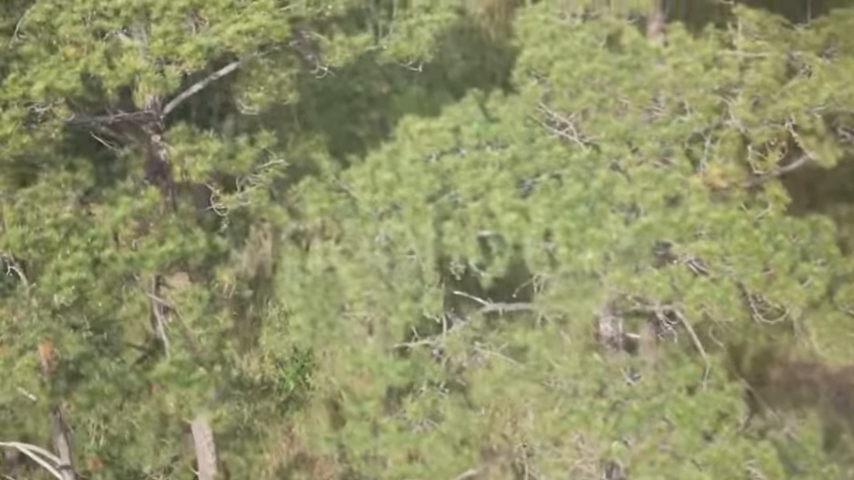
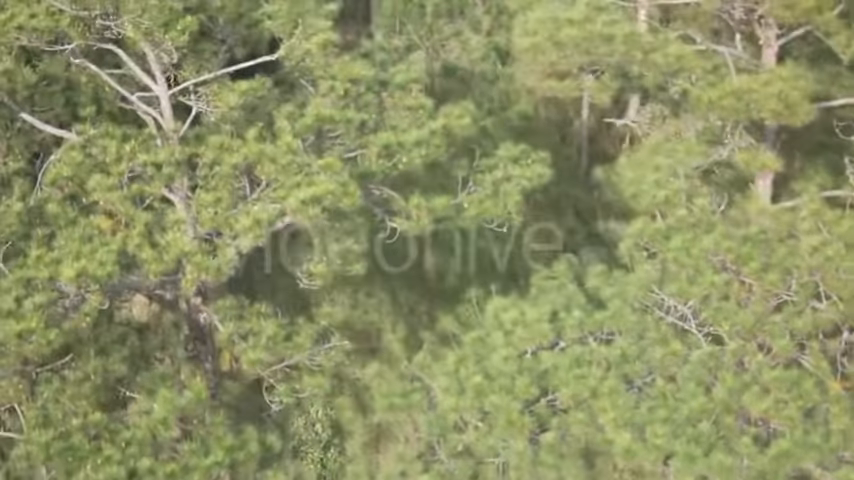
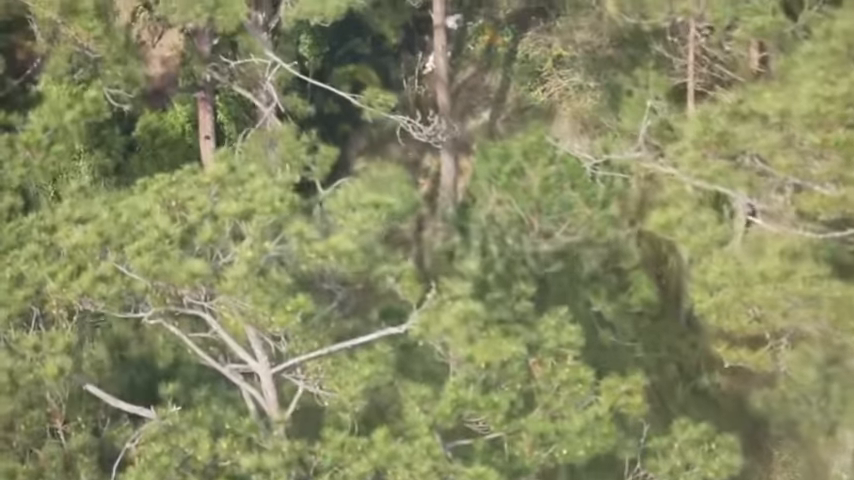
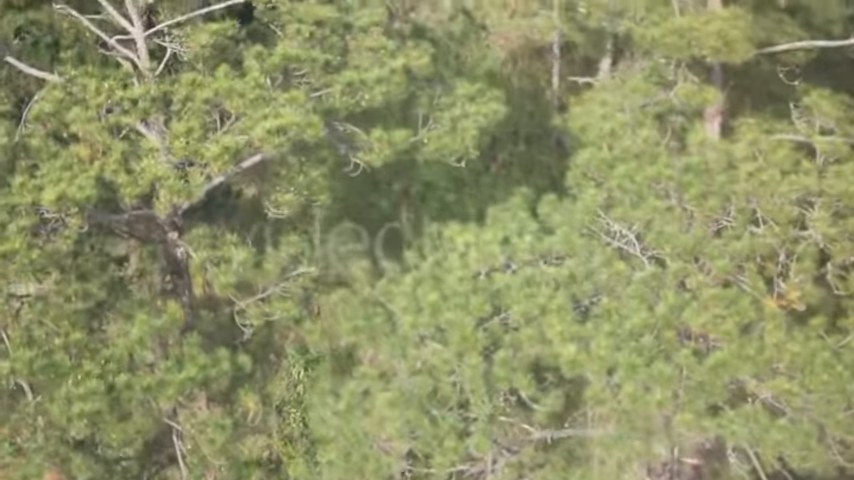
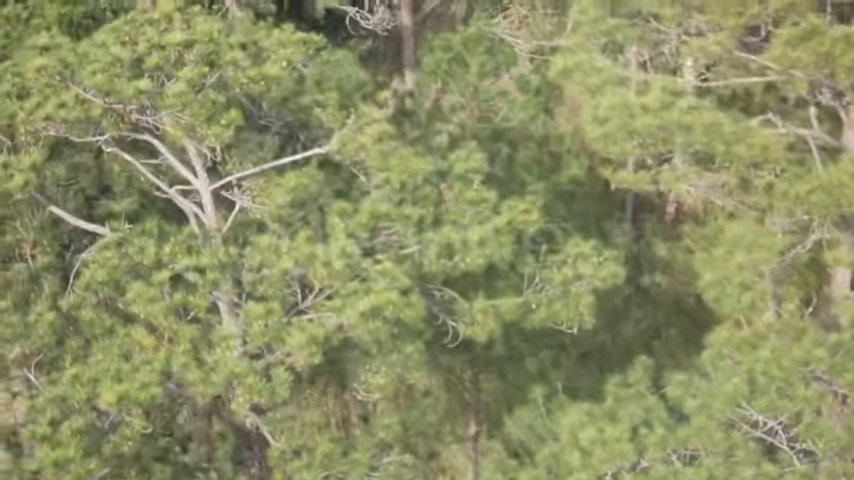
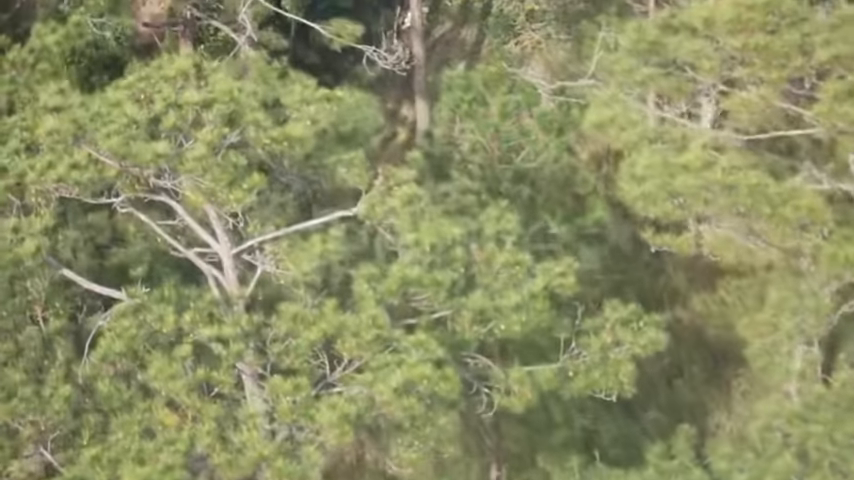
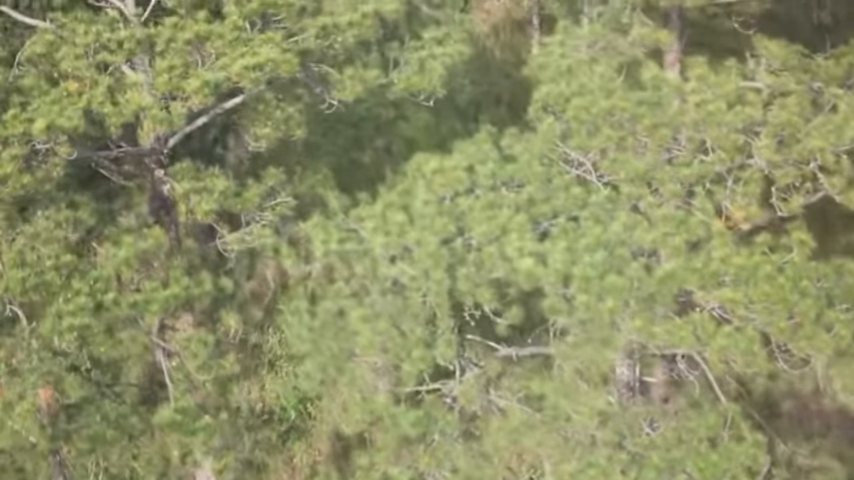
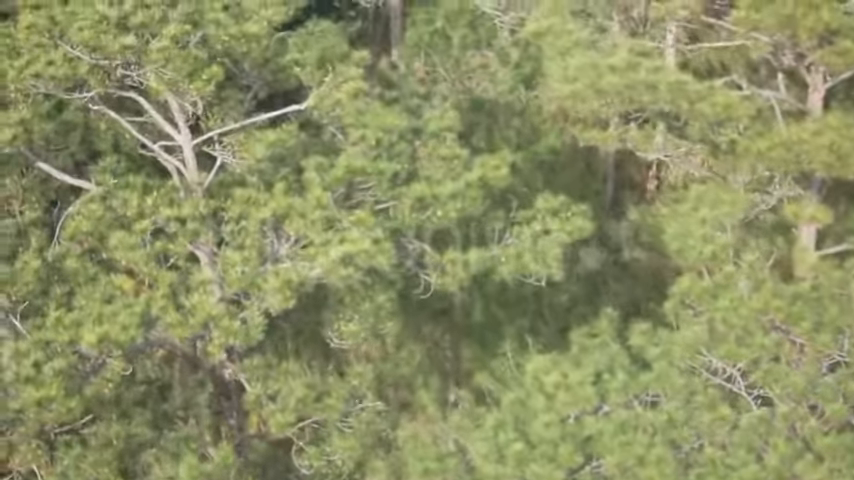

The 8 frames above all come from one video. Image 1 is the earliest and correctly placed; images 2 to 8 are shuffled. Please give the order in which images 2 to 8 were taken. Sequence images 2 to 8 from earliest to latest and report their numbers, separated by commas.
7, 4, 2, 8, 5, 6, 3
